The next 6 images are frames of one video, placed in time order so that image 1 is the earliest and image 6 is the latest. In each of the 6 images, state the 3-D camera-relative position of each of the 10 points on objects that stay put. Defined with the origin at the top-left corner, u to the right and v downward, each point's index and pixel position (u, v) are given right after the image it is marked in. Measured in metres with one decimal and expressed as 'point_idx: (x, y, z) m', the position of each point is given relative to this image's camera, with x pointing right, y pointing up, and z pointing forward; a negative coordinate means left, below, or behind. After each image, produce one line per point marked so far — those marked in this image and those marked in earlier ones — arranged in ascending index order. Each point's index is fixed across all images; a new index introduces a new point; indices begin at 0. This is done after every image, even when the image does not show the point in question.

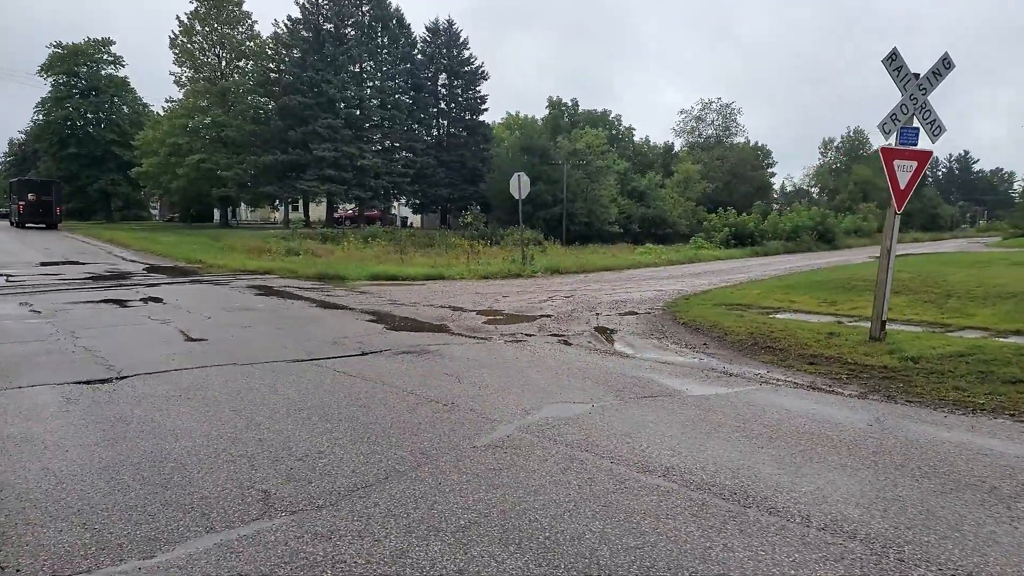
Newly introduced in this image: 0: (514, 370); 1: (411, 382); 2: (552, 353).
0: (0.0, -0.7, +6.2) m
1: (-0.8, -0.8, +5.7) m
2: (+0.4, -0.7, +7.3) m
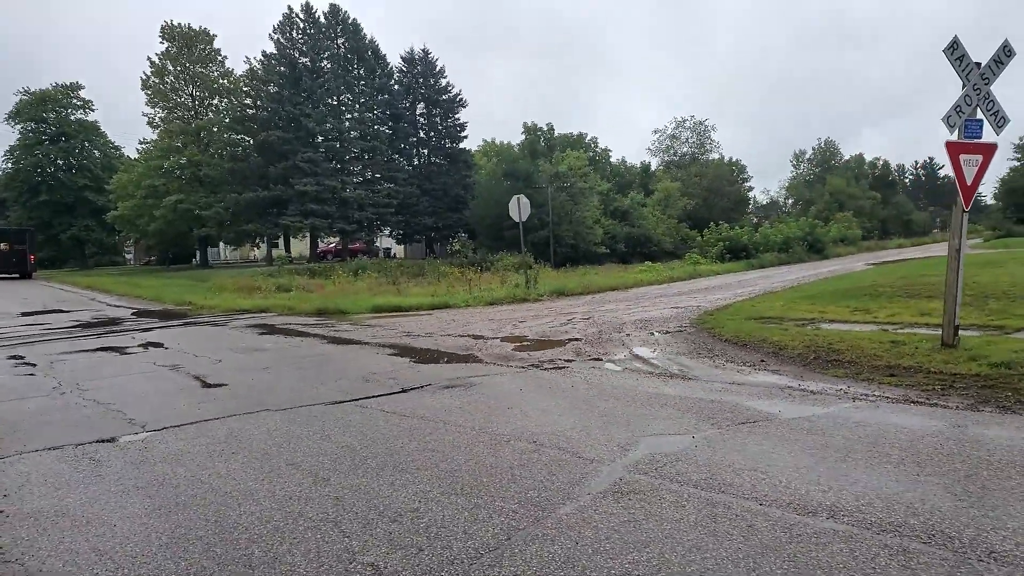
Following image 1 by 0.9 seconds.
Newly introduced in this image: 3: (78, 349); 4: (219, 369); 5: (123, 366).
0: (+0.6, -0.9, +5.7) m
1: (-0.2, -1.0, +5.2) m
2: (+1.0, -0.9, +6.9) m
3: (-7.9, -1.1, +12.4) m
4: (-3.8, -1.1, +8.9) m
5: (-5.5, -1.1, +9.9) m
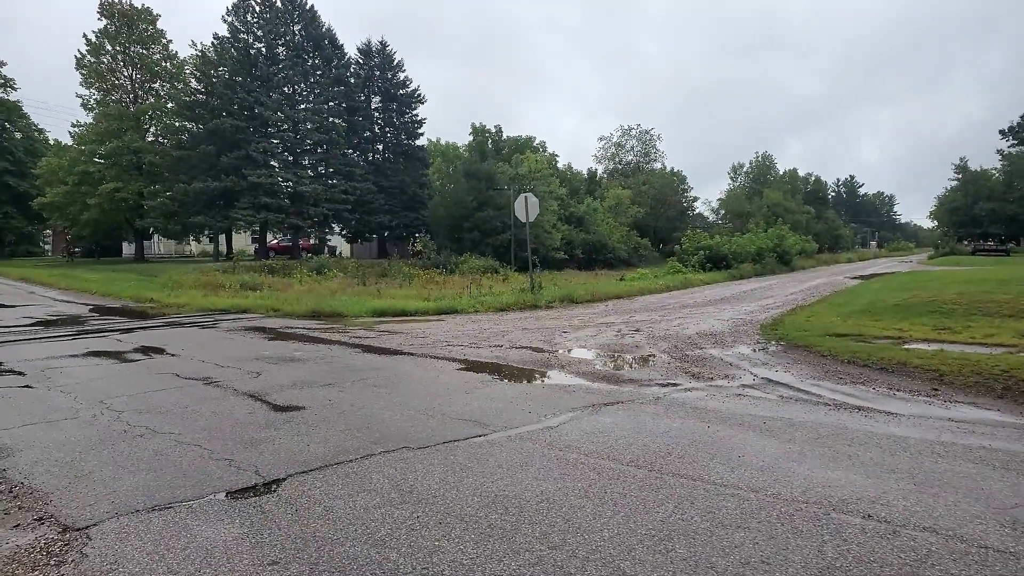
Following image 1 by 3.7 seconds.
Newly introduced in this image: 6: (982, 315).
0: (+2.0, -1.0, +4.6) m
1: (+1.2, -1.1, +4.1) m
2: (+2.3, -1.0, +5.8) m
3: (-7.0, -1.0, +10.5) m
4: (-2.6, -1.1, +7.4) m
5: (-4.4, -1.1, +8.2) m
6: (+7.9, -0.5, +11.7) m
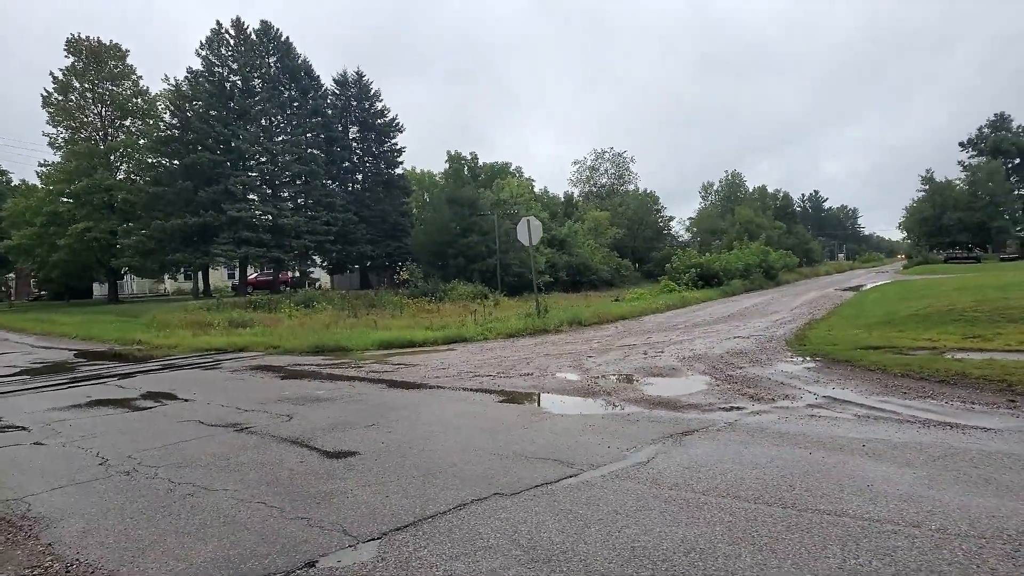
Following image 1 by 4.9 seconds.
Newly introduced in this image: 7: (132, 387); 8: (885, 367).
0: (+2.6, -1.1, +4.3) m
1: (+1.9, -1.2, +3.7) m
2: (+2.9, -1.1, +5.5) m
3: (-6.6, -1.7, +9.9) m
4: (-2.0, -1.4, +7.0) m
5: (-3.9, -1.5, +7.7) m
6: (+8.3, -0.6, +11.6) m
7: (-6.3, -1.6, +11.5) m
8: (+4.6, -1.0, +8.6) m
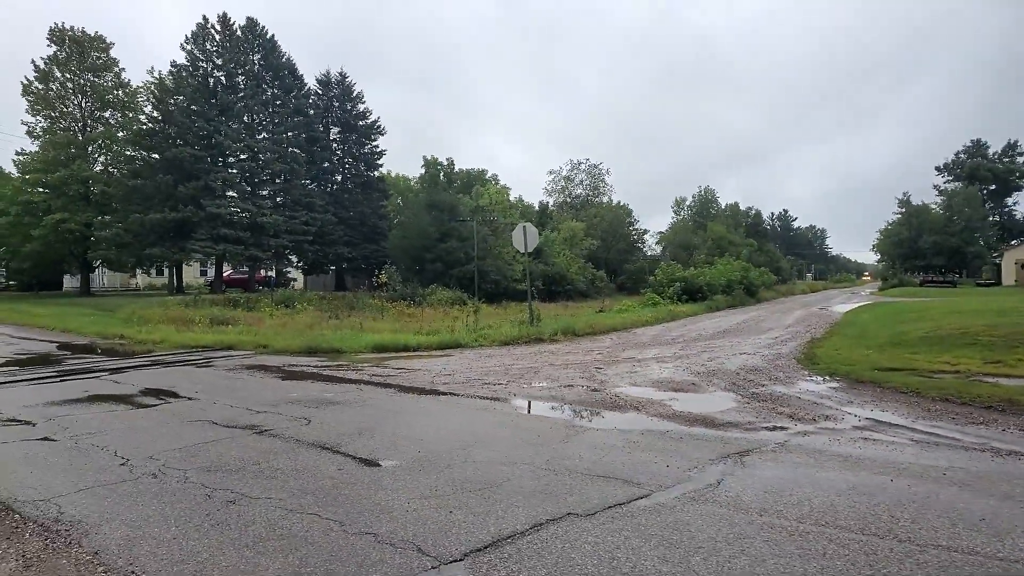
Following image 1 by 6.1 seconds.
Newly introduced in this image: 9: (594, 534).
0: (+3.1, -1.2, +4.1) m
1: (+2.4, -1.2, +3.5) m
2: (+3.3, -1.3, +5.3) m
3: (-6.4, -1.5, +9.3) m
4: (-1.7, -1.4, +6.5) m
5: (-3.6, -1.4, +7.2) m
6: (+8.5, -1.0, +11.6) m
7: (-6.1, -1.5, +10.9) m
8: (+4.9, -1.2, +8.5) m
9: (+0.4, -1.3, +3.7) m
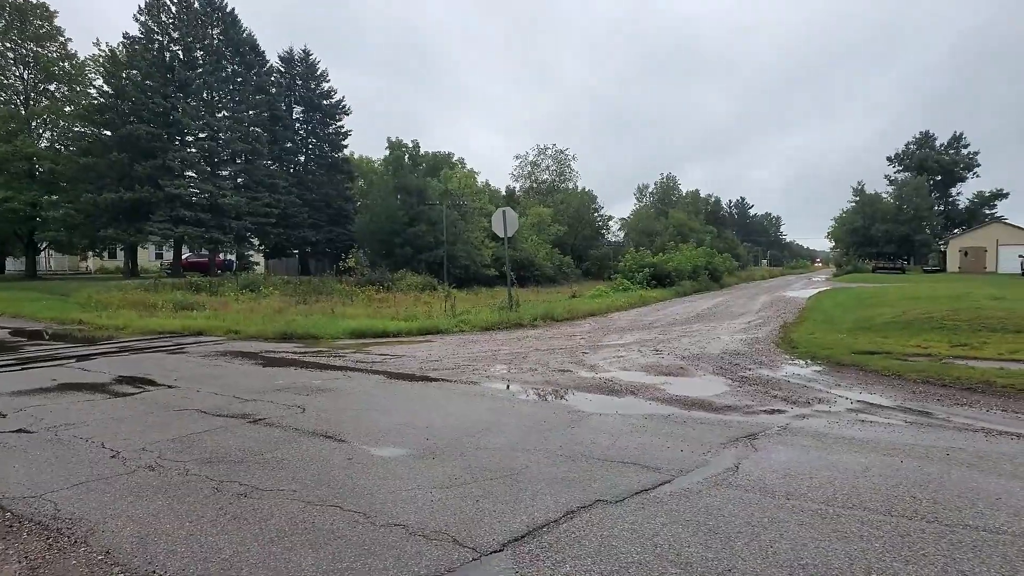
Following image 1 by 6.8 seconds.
0: (+3.2, -1.2, +4.3) m
1: (+2.6, -1.2, +3.6) m
2: (+3.4, -1.2, +5.5) m
3: (-6.4, -1.3, +8.9) m
4: (-1.7, -1.3, +6.5) m
5: (-3.6, -1.3, +7.0) m
6: (+8.2, -0.7, +12.0) m
7: (-6.3, -1.3, +10.6) m
8: (+4.8, -1.1, +8.7) m
9: (+0.6, -1.2, +3.7) m
